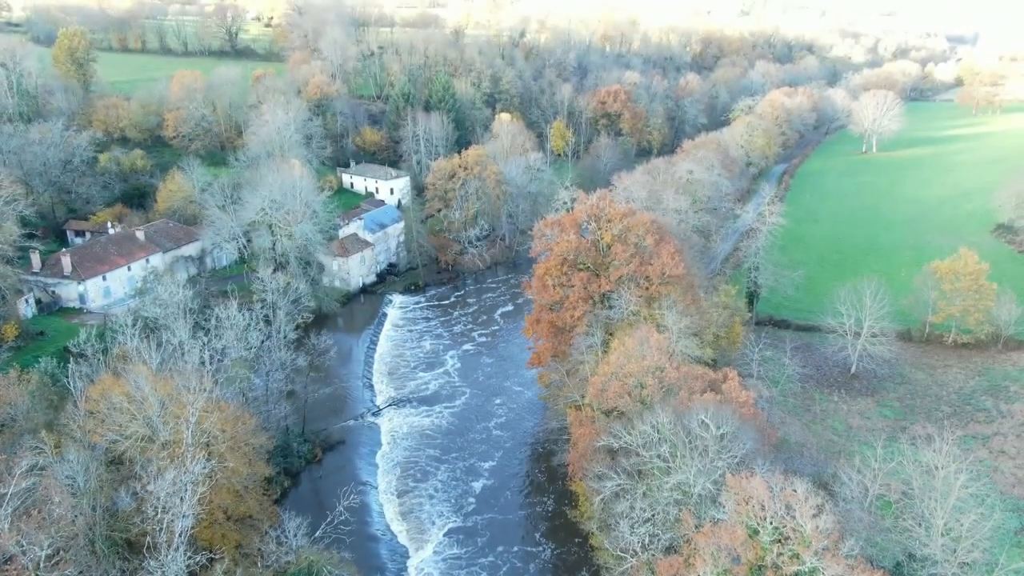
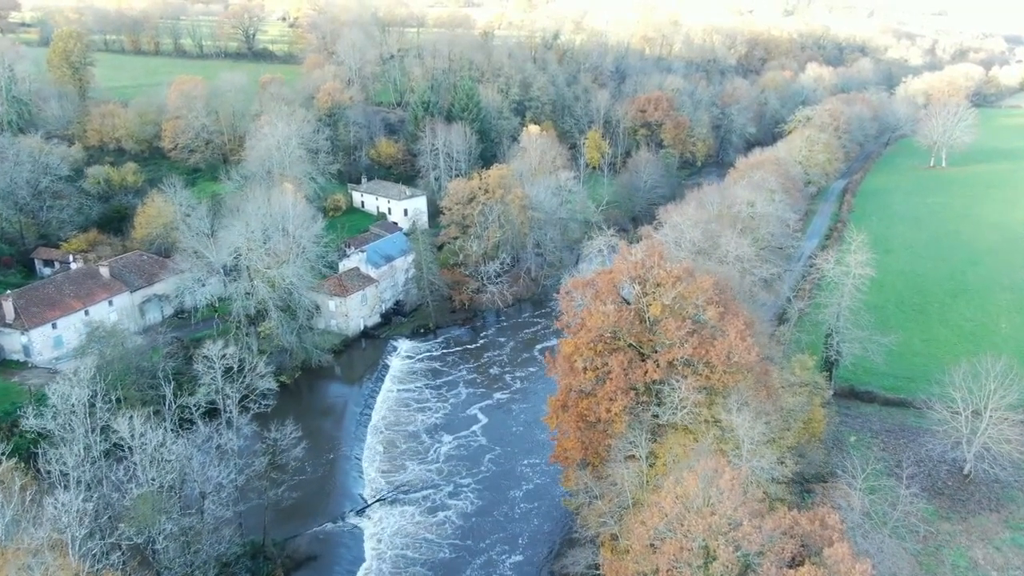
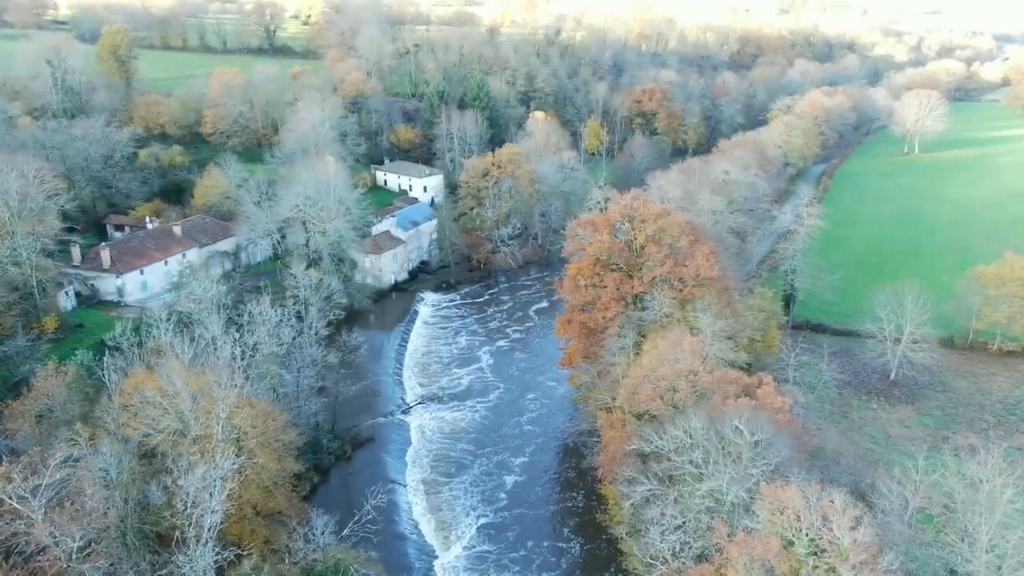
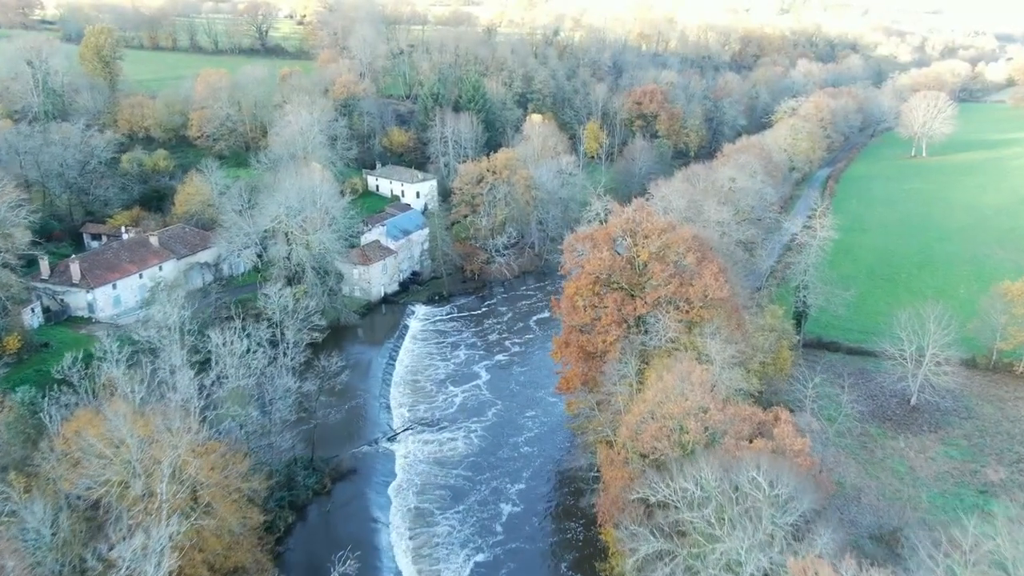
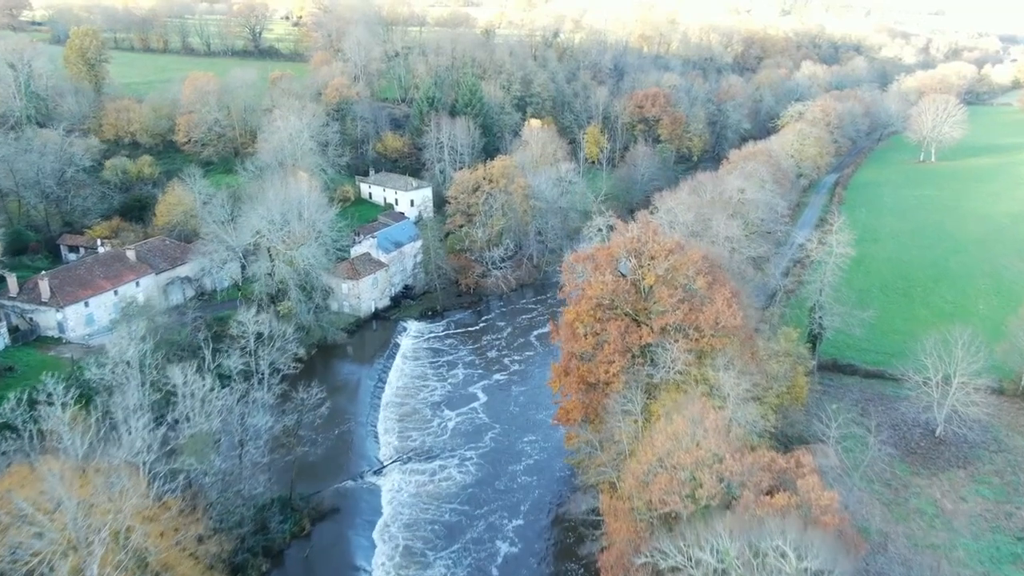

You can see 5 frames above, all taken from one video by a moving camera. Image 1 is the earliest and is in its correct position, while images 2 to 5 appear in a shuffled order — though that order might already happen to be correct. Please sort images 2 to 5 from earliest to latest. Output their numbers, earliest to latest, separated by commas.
3, 4, 5, 2
